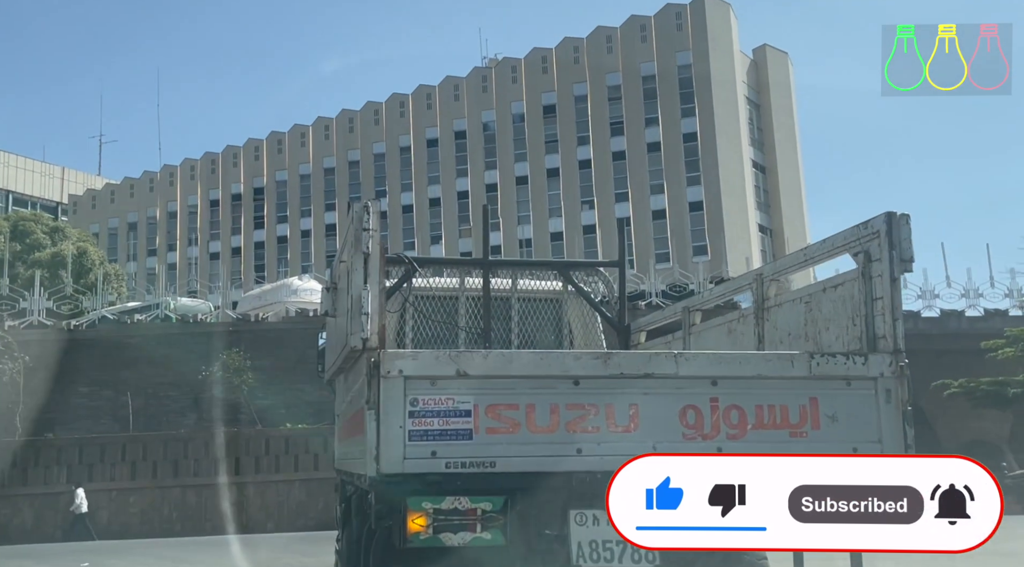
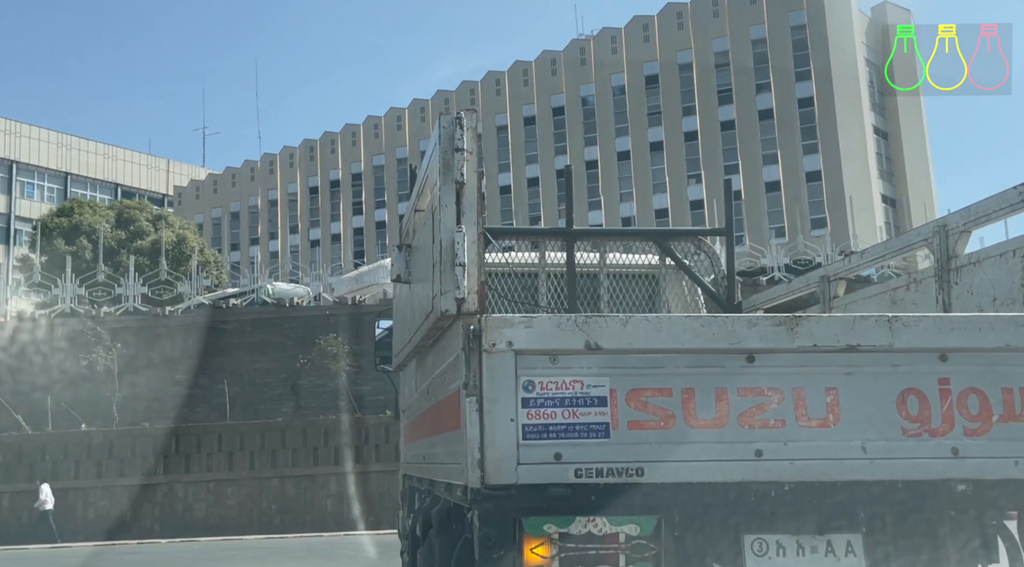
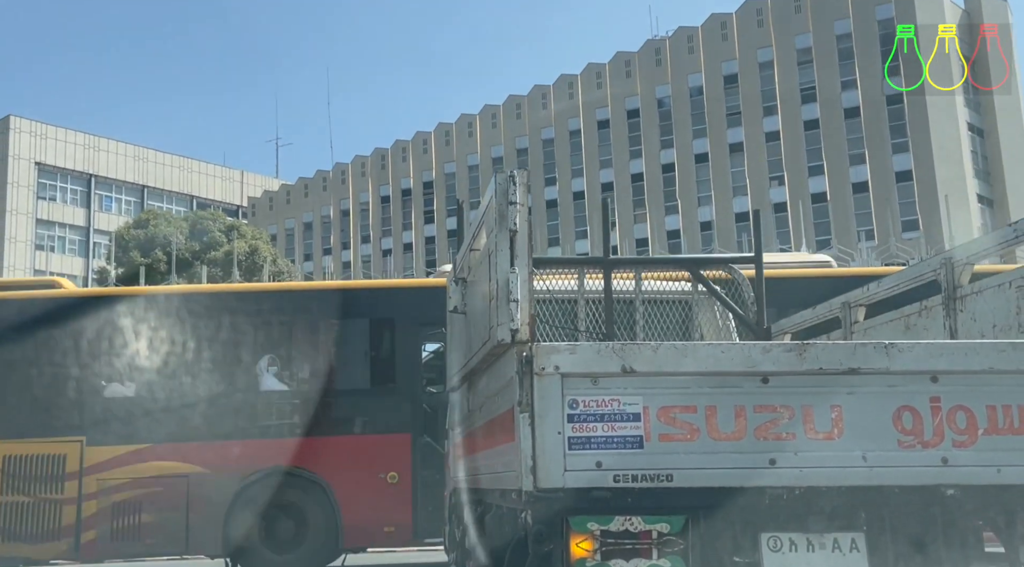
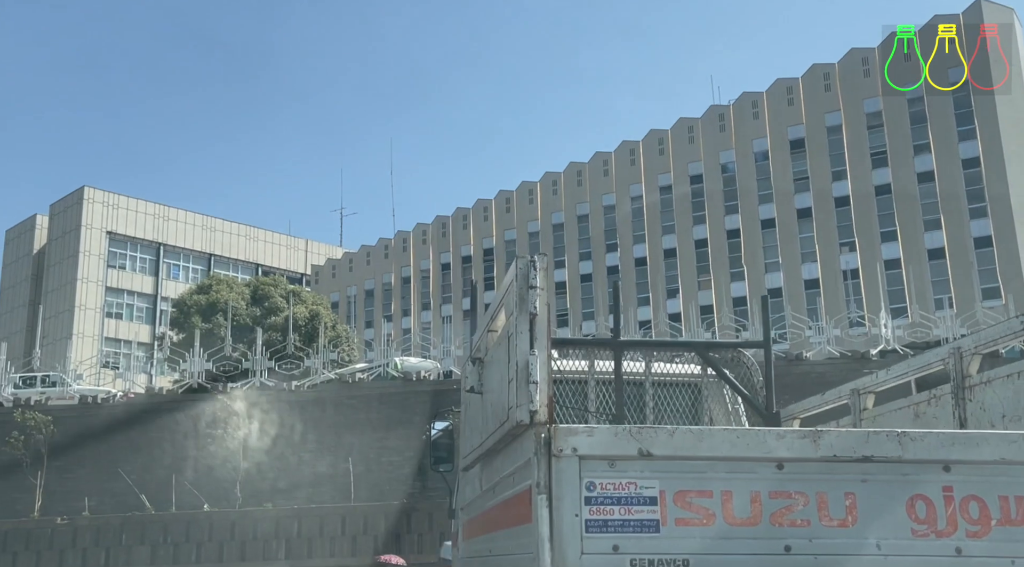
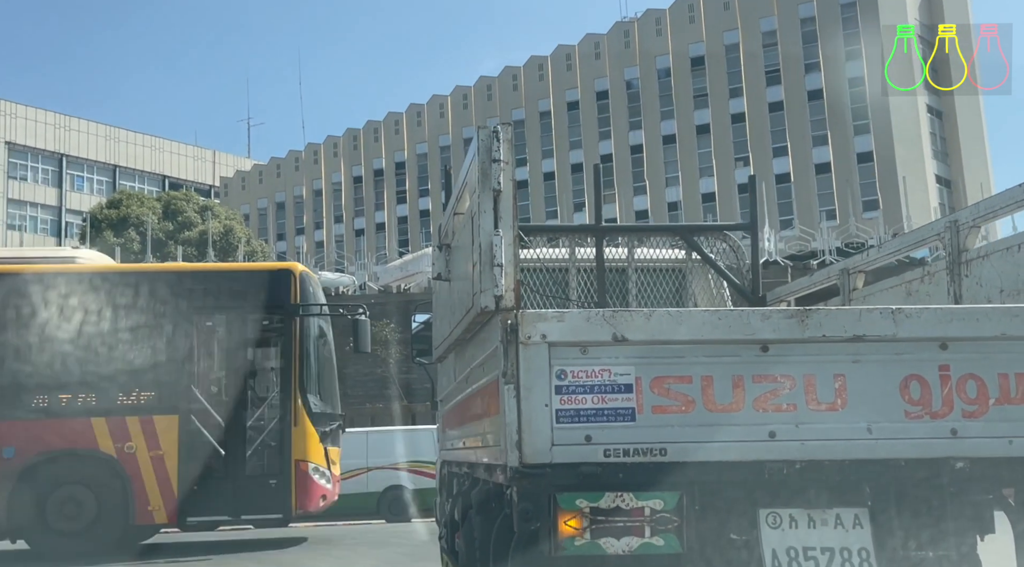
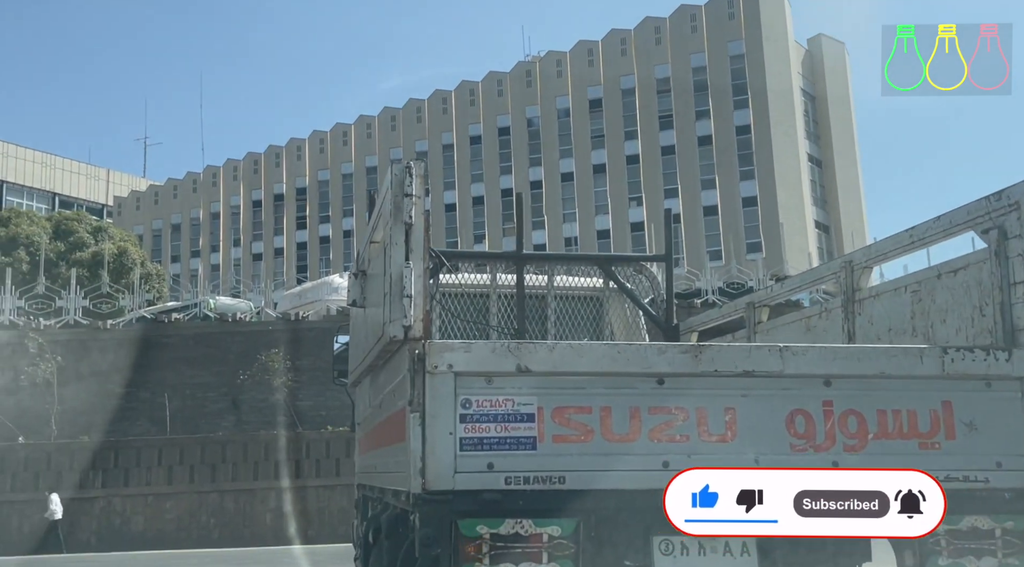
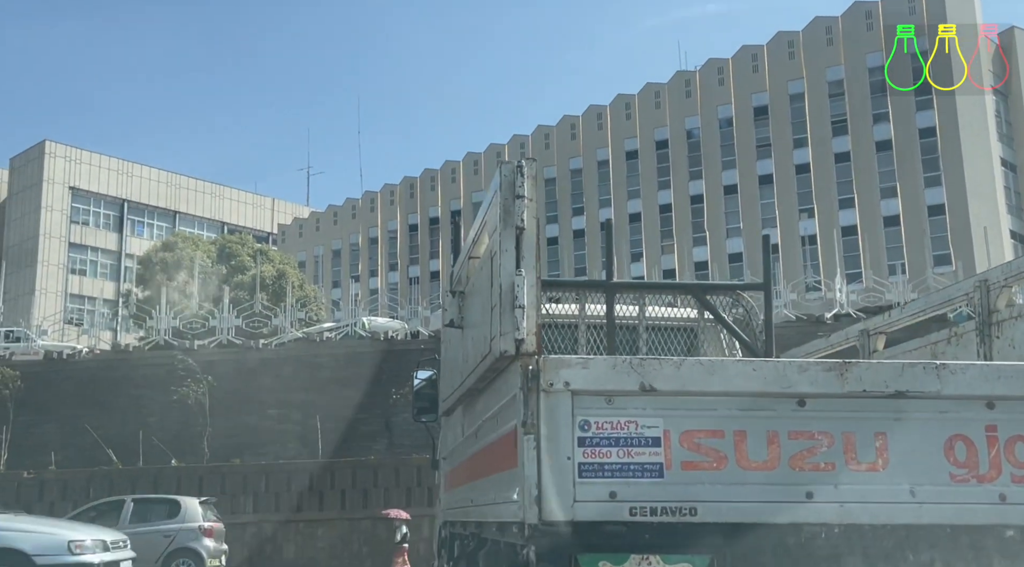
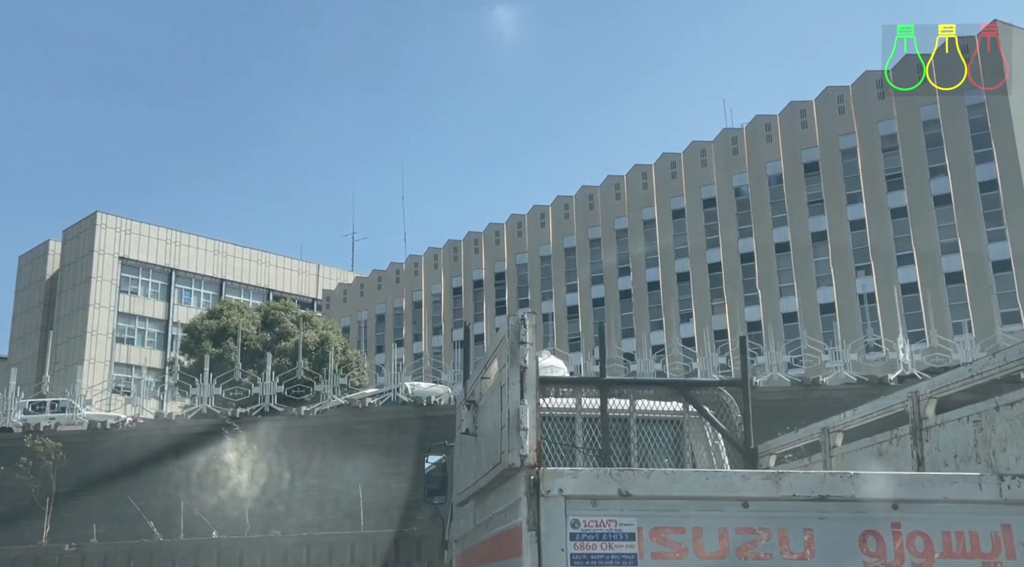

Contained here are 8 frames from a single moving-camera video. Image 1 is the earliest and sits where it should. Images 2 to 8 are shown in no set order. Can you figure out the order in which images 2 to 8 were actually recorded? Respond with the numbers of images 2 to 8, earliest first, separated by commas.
6, 2, 5, 3, 7, 4, 8
